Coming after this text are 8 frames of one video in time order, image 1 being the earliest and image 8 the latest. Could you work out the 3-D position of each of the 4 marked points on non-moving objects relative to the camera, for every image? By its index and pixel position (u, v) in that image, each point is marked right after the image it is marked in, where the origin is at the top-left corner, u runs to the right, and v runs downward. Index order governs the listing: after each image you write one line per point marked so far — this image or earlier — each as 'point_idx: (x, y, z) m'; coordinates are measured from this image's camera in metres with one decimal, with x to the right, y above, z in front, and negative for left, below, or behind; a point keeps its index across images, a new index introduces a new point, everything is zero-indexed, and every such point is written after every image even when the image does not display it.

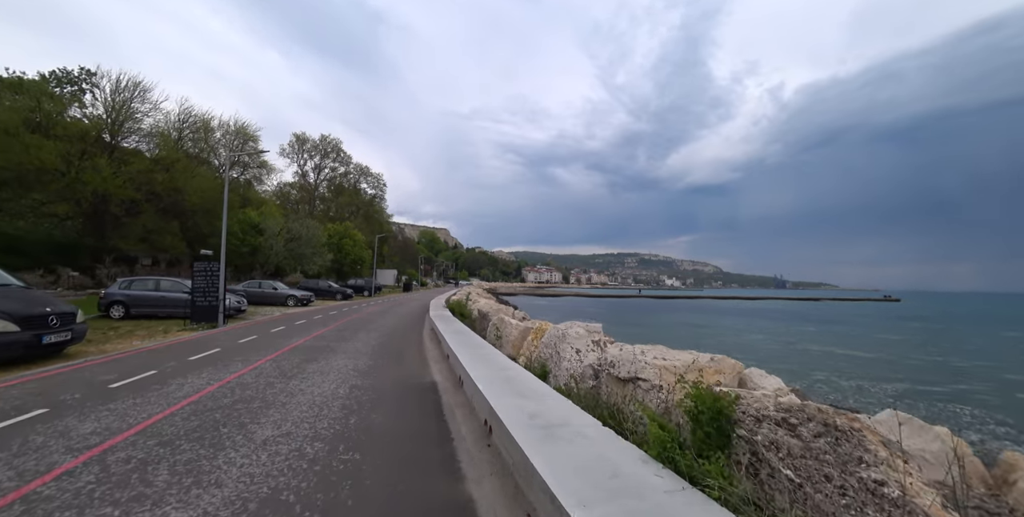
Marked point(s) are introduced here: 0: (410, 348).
0: (-3.3, -3.0, +13.3) m
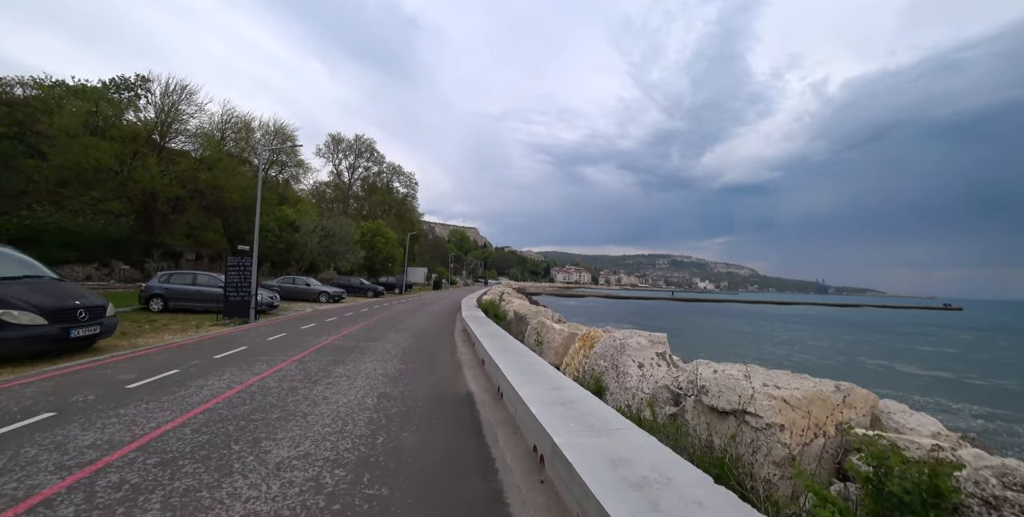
0: (-2.1, -2.9, +12.5) m
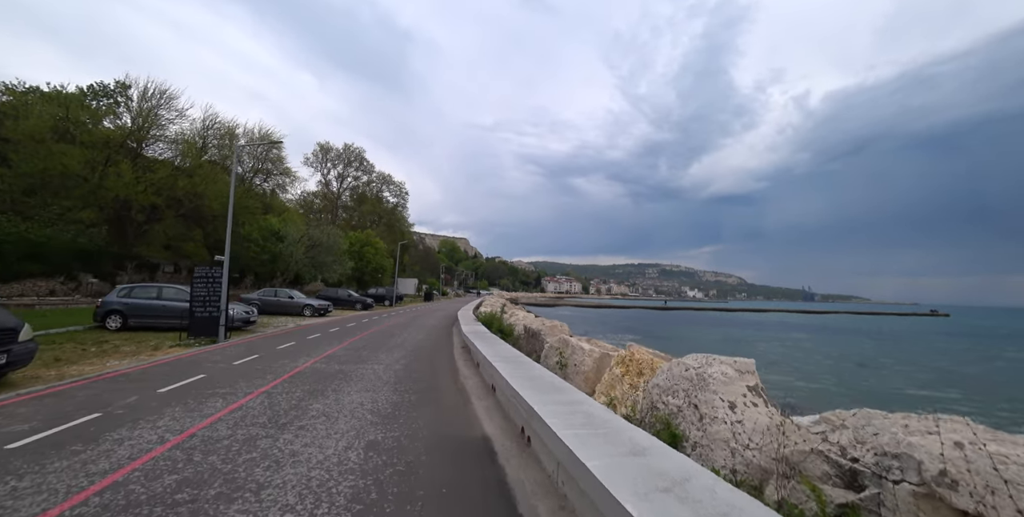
0: (-1.8, -3.1, +10.6) m
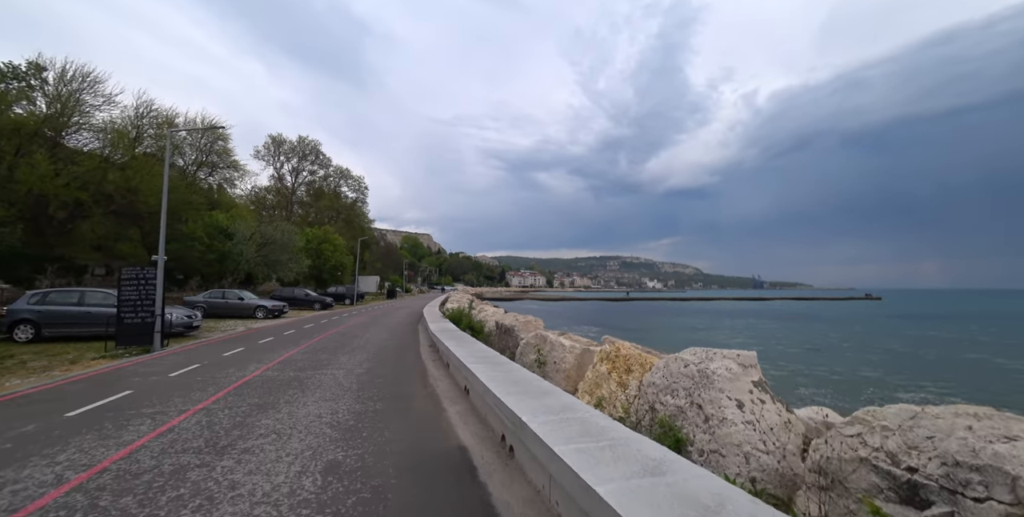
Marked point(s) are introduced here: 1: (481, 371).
0: (-2.4, -2.9, +9.8) m
1: (-0.6, -2.0, +7.6) m
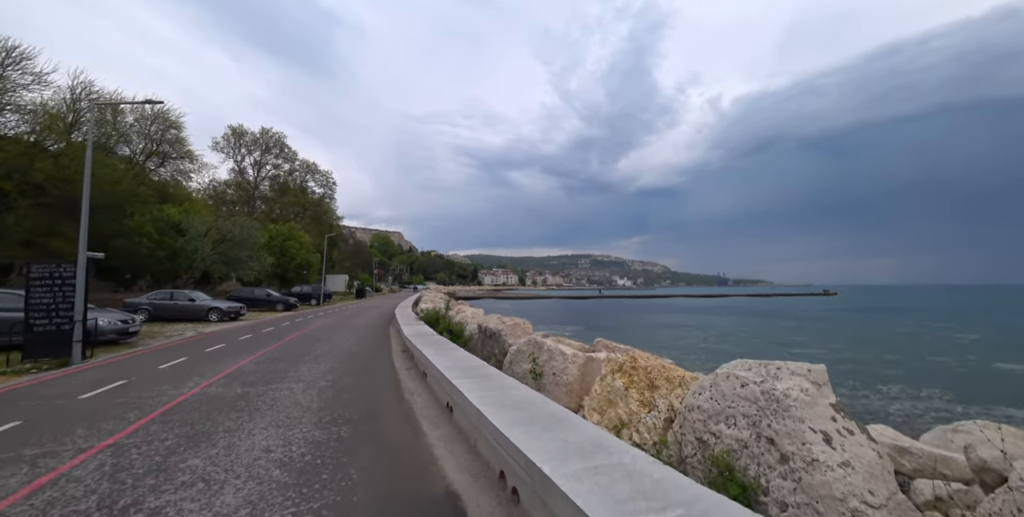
0: (-2.7, -2.8, +8.5) m
1: (-0.7, -2.0, +6.4) m
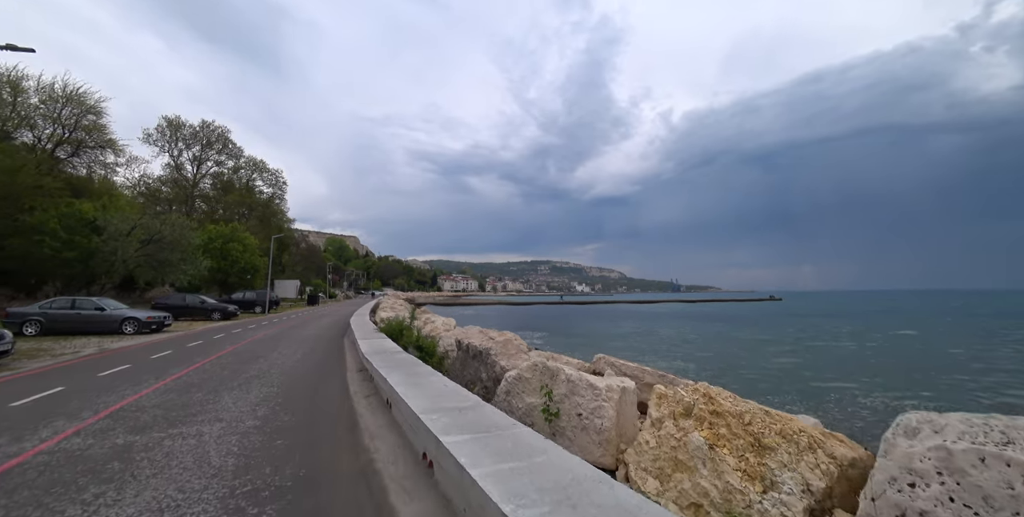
0: (-2.7, -2.8, +6.2) m
1: (-0.6, -1.9, +4.3) m
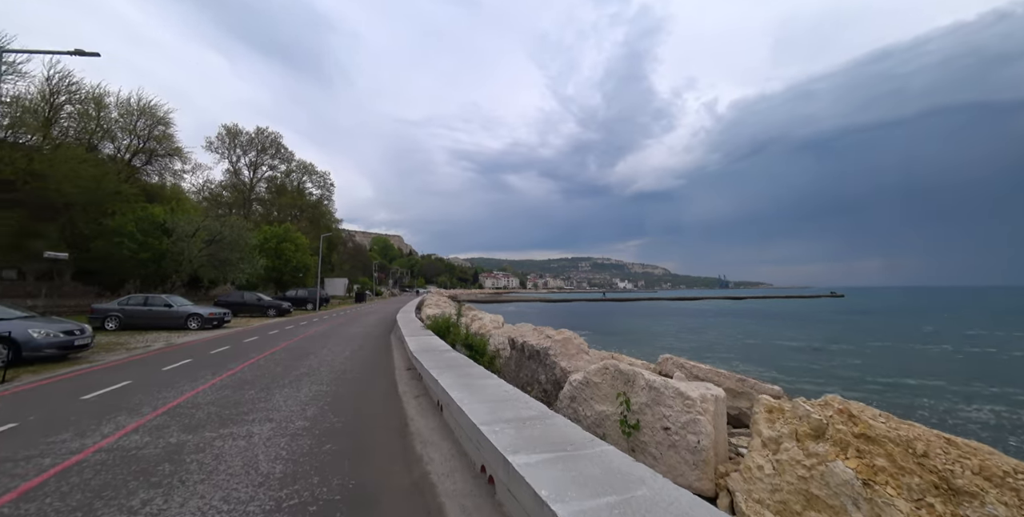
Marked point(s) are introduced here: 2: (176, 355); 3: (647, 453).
0: (-1.8, -2.7, +5.8) m
1: (+0.1, -1.8, +3.7) m
2: (-11.6, -3.3, +14.2) m
3: (+1.4, -1.9, +4.2) m
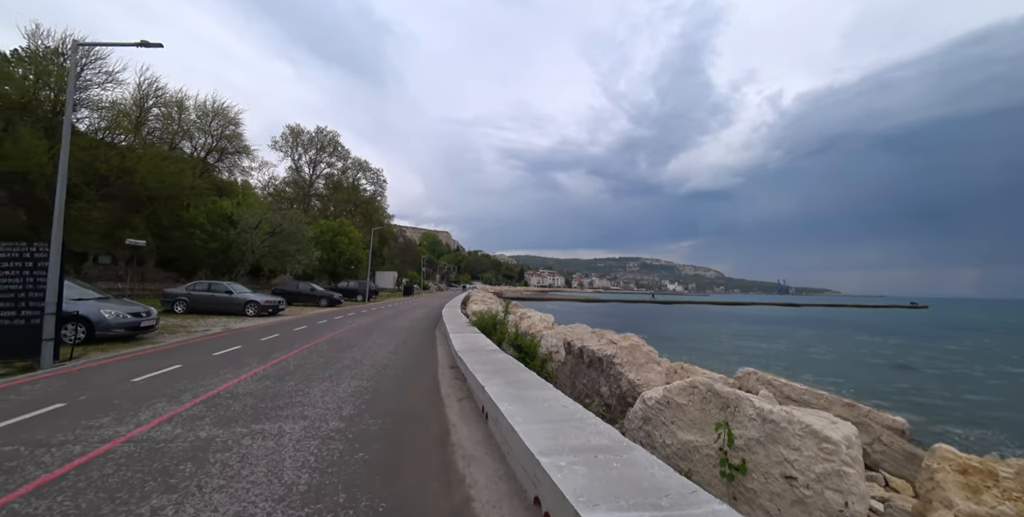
0: (-1.1, -2.5, +5.1) m
1: (+0.6, -1.6, +2.7) m
2: (-10.0, -2.9, +14.5) m
3: (+1.9, -1.9, +3.2) m
